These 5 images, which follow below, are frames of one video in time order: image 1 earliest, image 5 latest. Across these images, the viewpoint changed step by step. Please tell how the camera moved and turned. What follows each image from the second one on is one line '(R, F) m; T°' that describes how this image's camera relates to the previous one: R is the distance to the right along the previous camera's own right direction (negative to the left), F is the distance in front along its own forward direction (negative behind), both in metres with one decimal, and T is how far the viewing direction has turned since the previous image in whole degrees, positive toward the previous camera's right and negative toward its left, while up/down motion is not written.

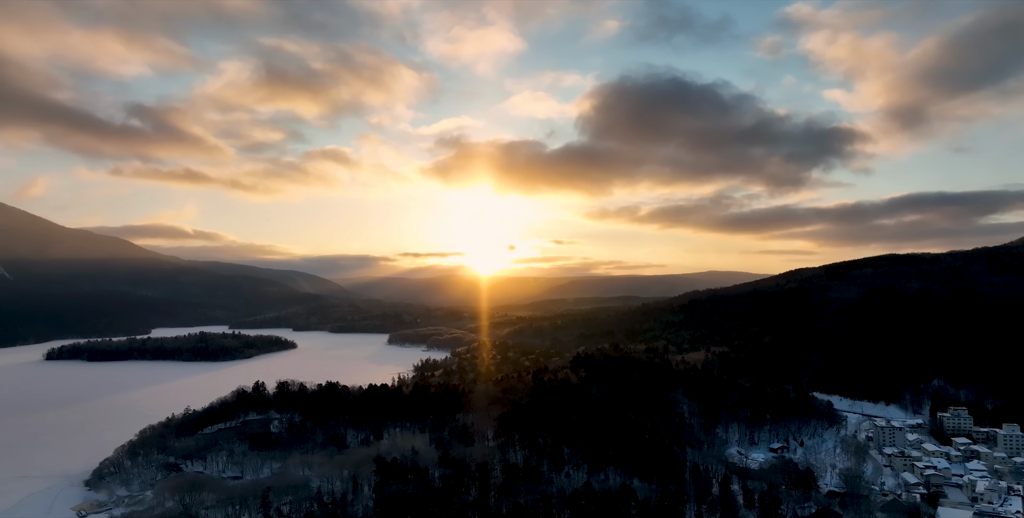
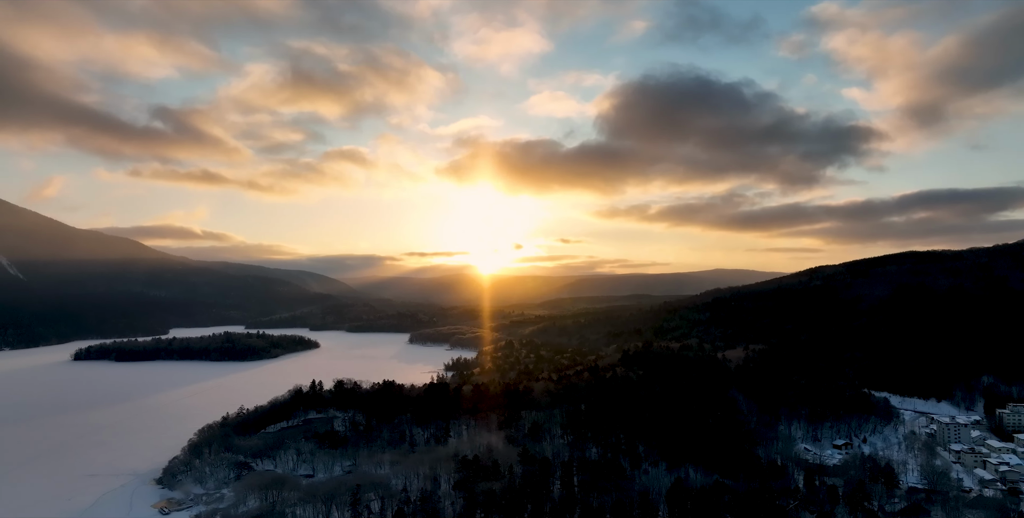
(-3.7, -0.5) m; 0°
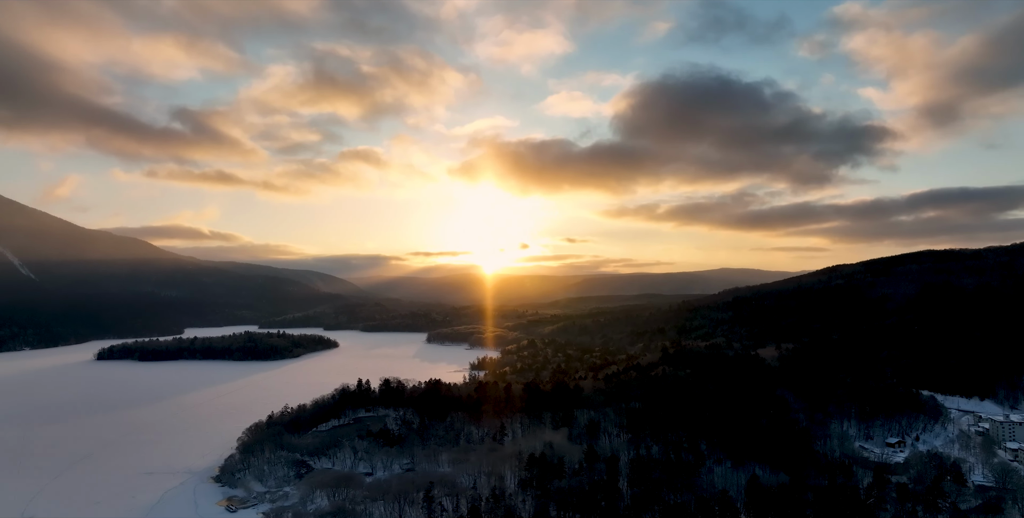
(-3.2, -0.4) m; 0°
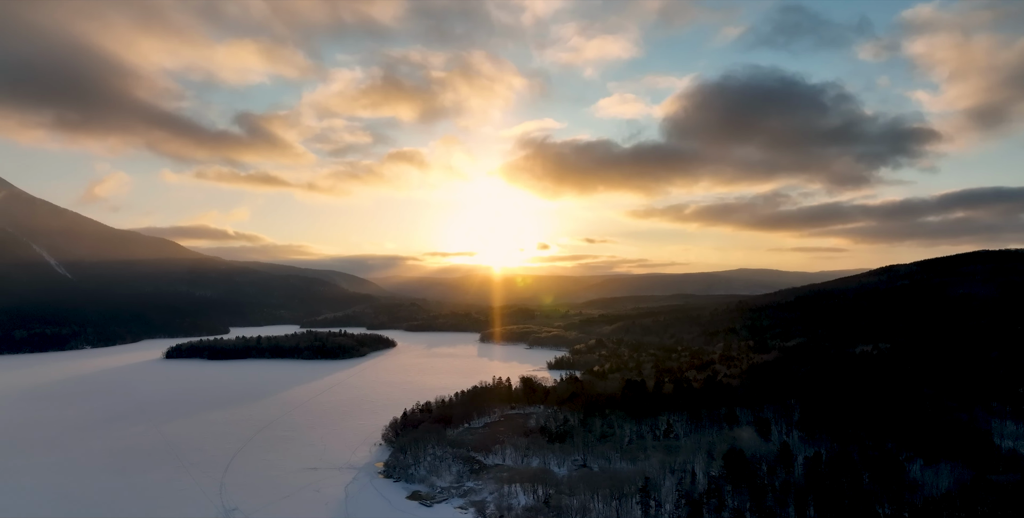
(-9.8, -1.0) m; -1°
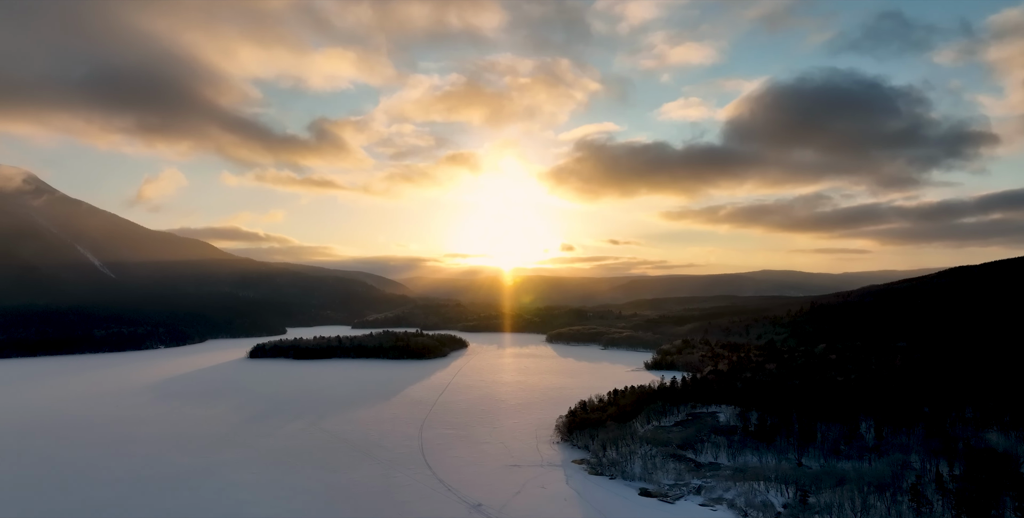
(-12.9, -1.1) m; -1°
